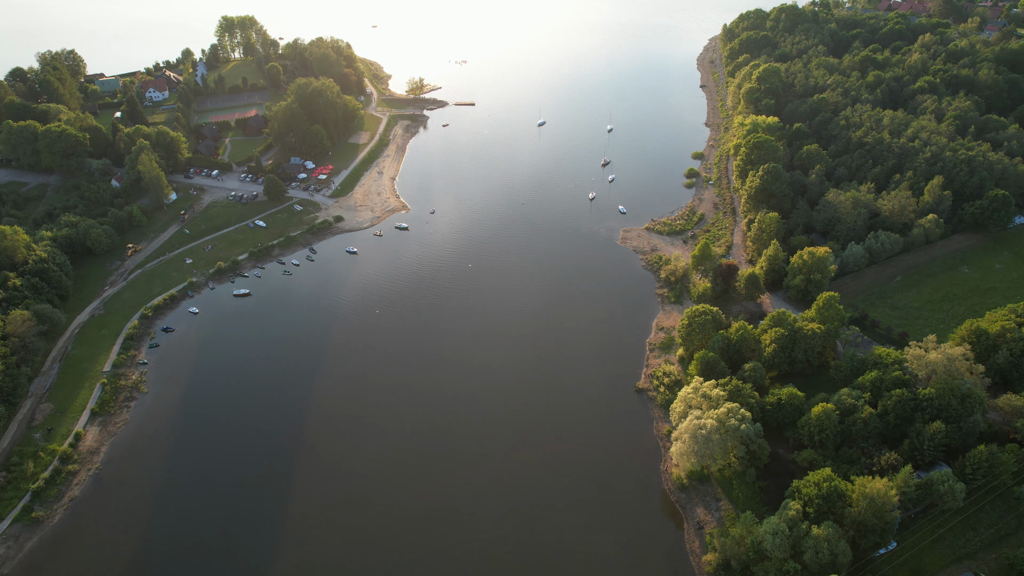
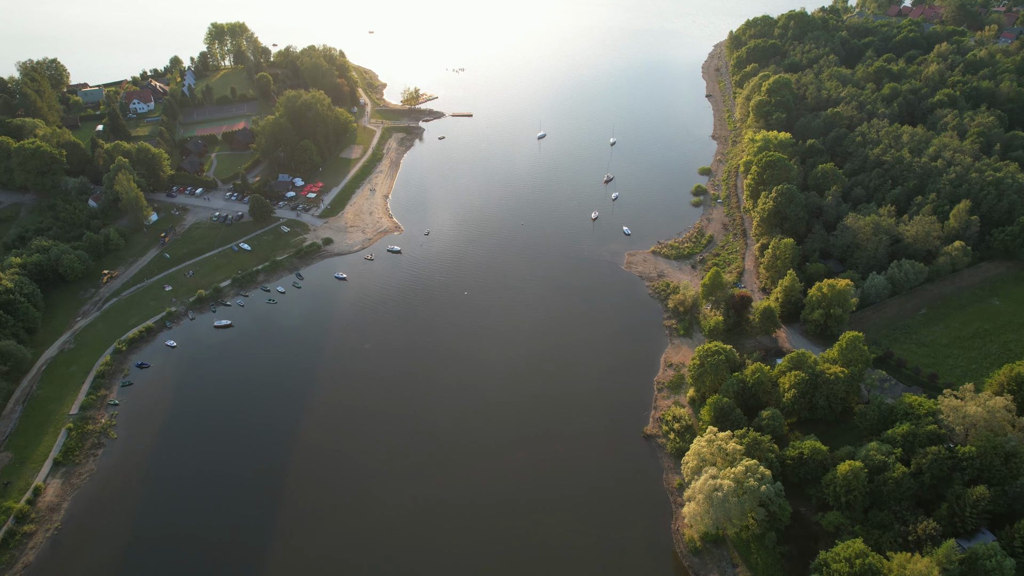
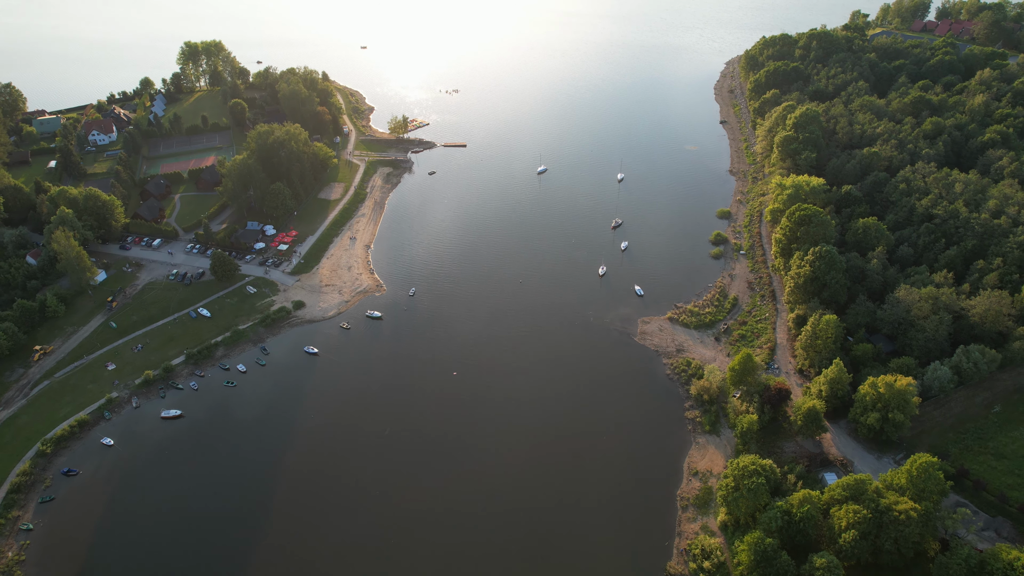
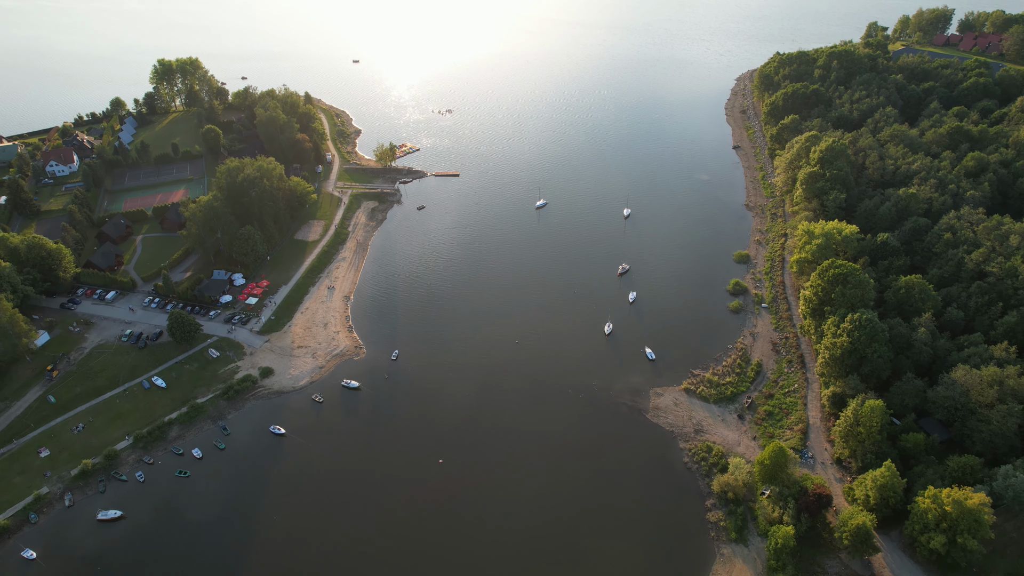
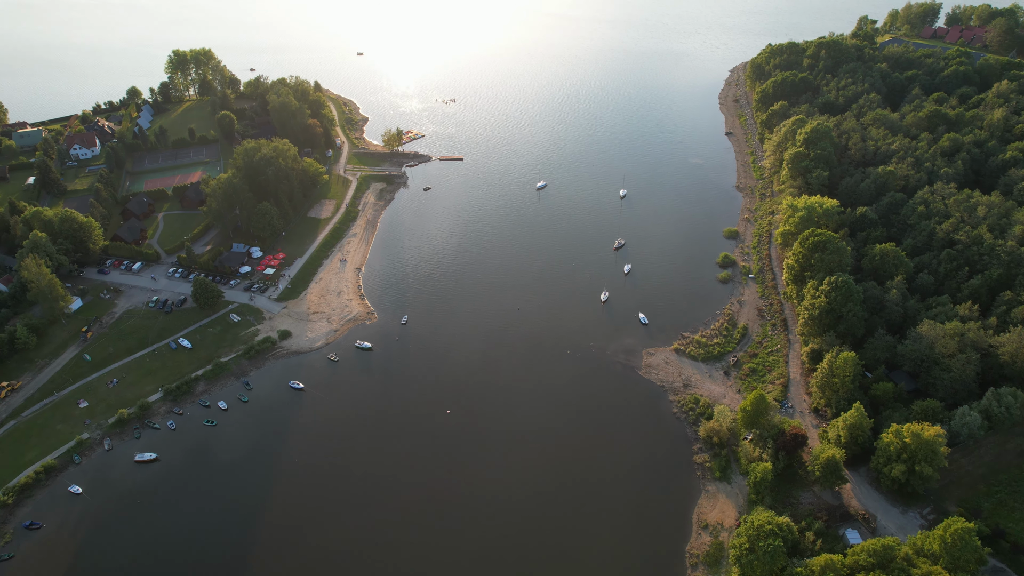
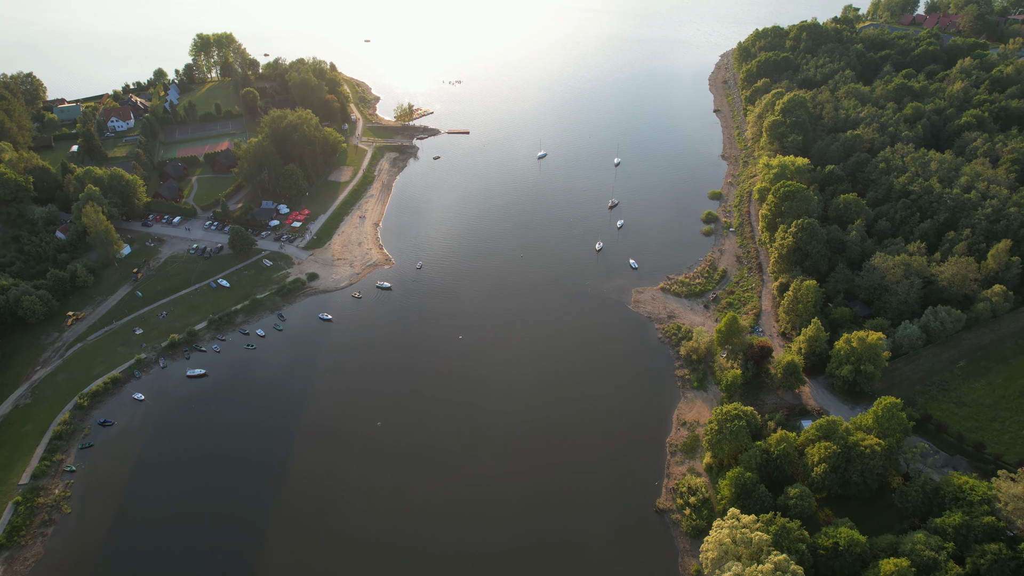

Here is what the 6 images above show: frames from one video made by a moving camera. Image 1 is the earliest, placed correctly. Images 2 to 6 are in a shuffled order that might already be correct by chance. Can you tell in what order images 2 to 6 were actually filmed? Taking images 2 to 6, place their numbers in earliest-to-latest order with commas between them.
2, 6, 3, 5, 4
